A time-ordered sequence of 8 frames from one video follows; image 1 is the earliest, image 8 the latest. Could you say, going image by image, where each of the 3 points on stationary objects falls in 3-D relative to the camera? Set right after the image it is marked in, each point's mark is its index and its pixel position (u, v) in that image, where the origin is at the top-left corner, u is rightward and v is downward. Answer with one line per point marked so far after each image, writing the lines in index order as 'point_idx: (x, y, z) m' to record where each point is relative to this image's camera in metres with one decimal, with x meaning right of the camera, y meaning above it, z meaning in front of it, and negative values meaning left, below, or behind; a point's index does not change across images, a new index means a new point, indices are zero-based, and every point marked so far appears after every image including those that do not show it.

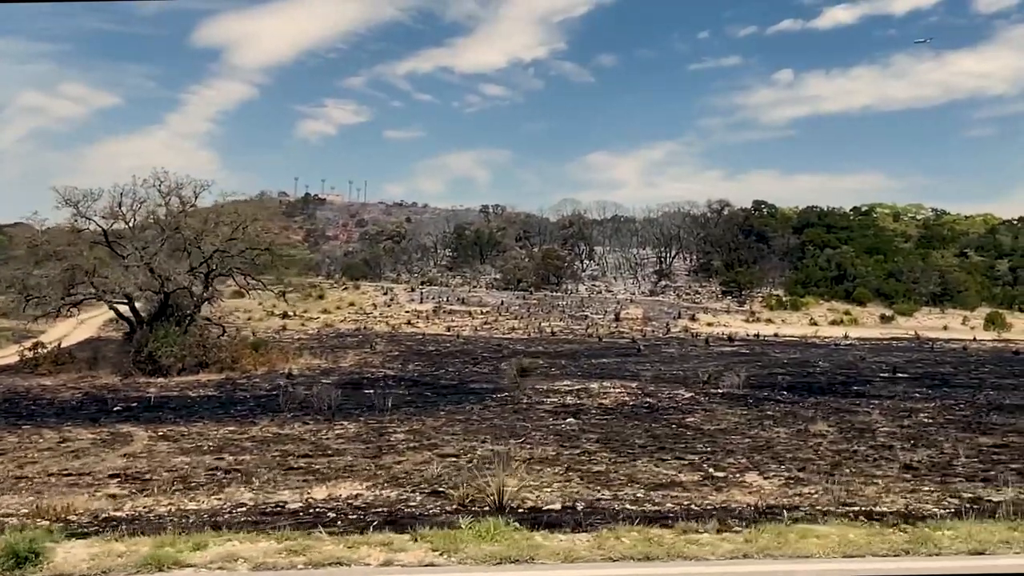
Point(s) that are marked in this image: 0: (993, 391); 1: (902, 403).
0: (+10.0, -2.1, +16.8) m
1: (+6.3, -1.9, +13.0) m
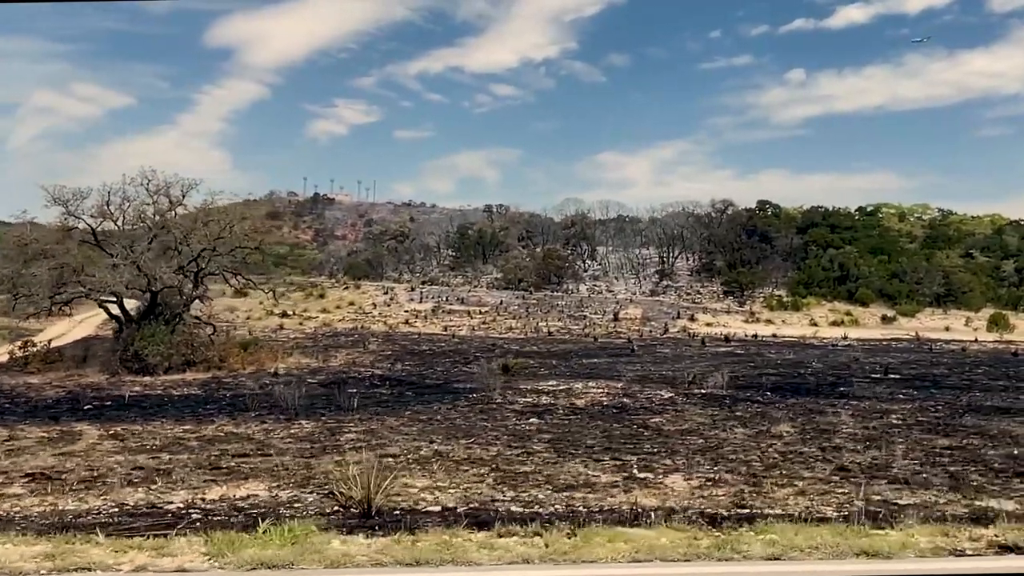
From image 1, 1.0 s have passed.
0: (+9.6, -2.1, +16.7) m
1: (+5.8, -1.9, +12.9) m
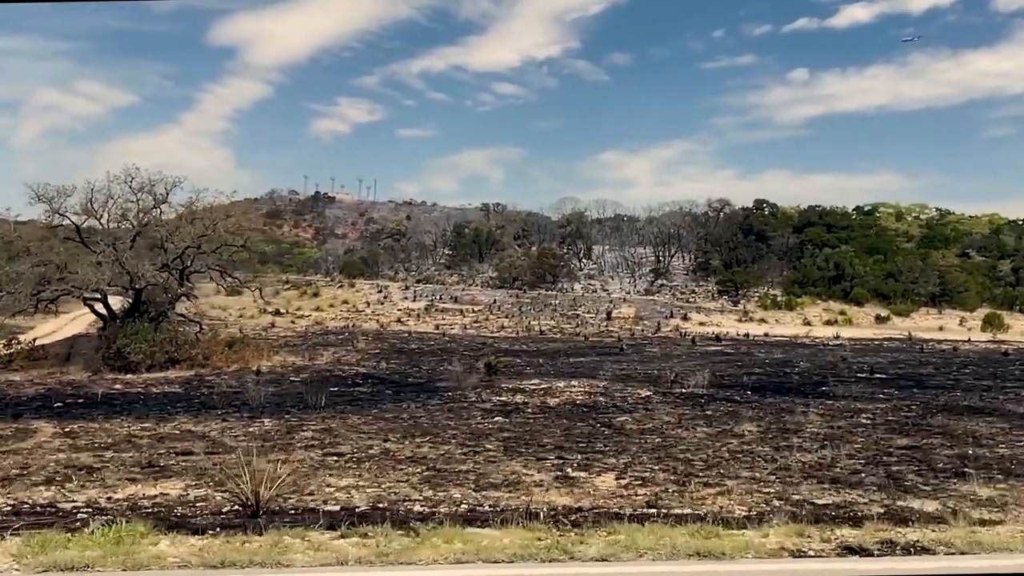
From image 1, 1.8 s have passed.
0: (+9.1, -2.1, +16.6) m
1: (+5.4, -1.8, +12.8) m
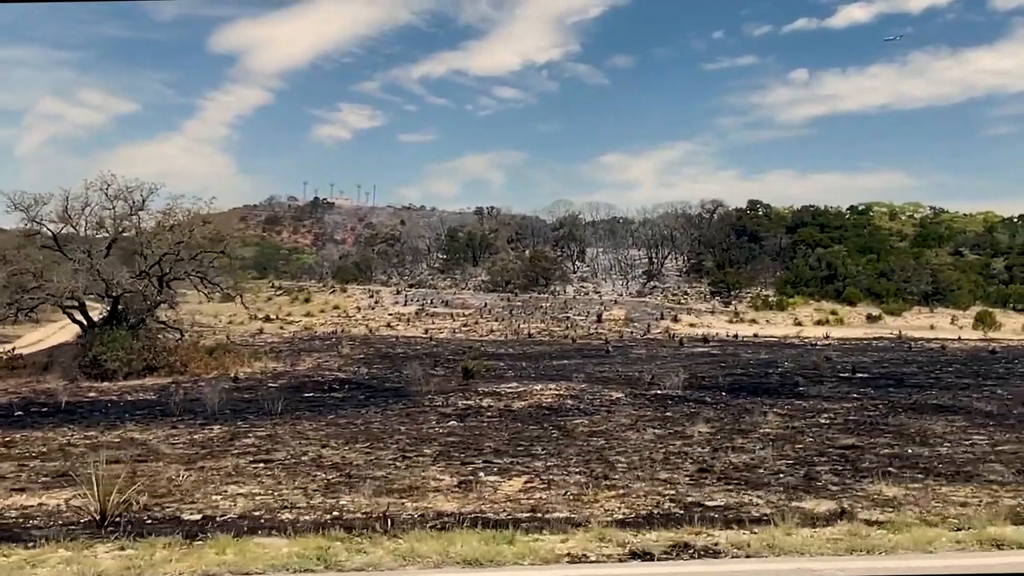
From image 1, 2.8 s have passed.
0: (+8.6, -2.1, +16.5) m
1: (+4.9, -1.8, +12.7) m
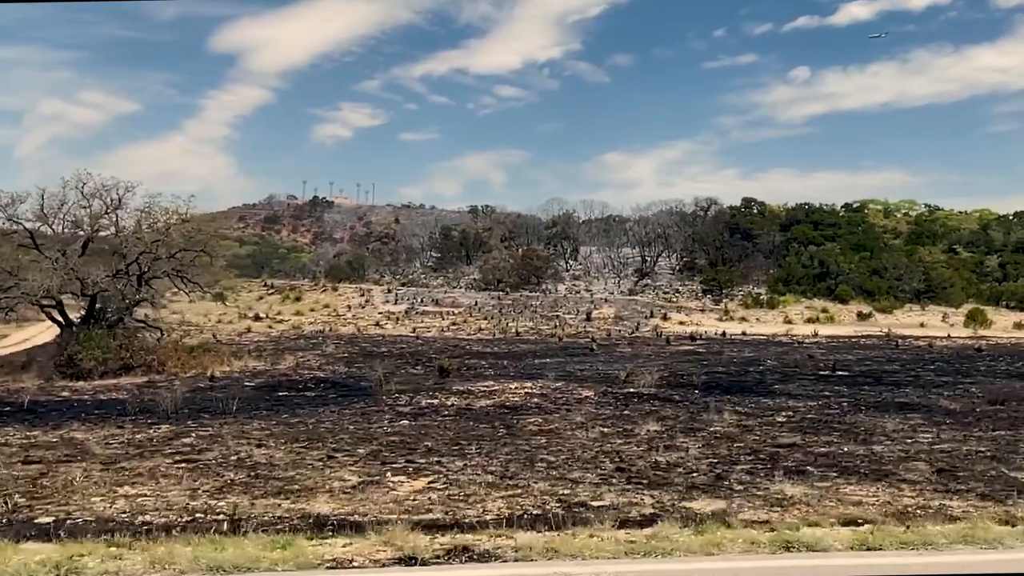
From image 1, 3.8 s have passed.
0: (+8.0, -2.0, +16.4) m
1: (+4.3, -1.8, +12.7) m
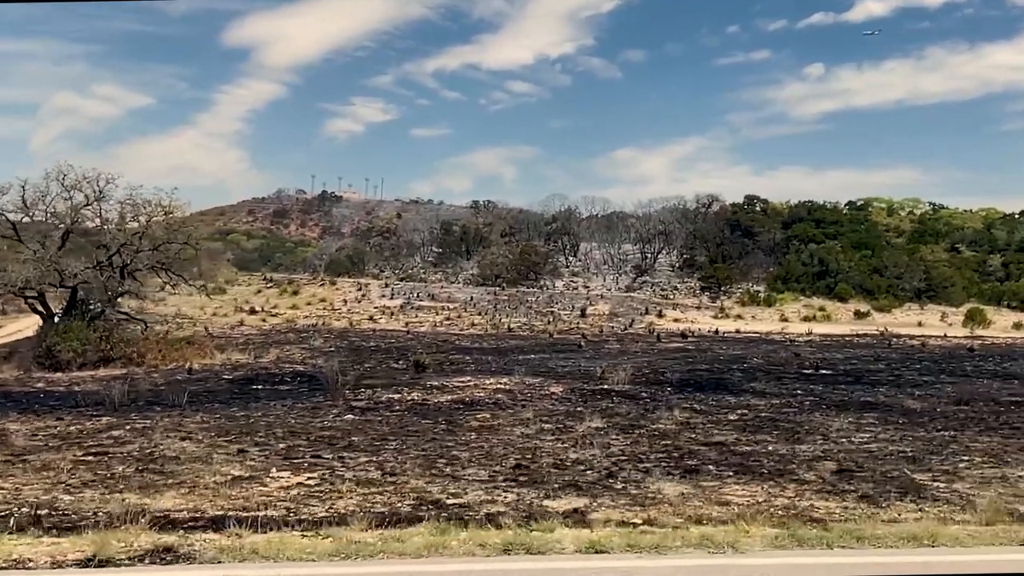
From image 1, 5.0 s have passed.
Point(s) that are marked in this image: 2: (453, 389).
0: (+7.4, -2.0, +16.3) m
1: (+3.7, -1.7, +12.5) m
2: (-1.1, -1.9, +15.3) m
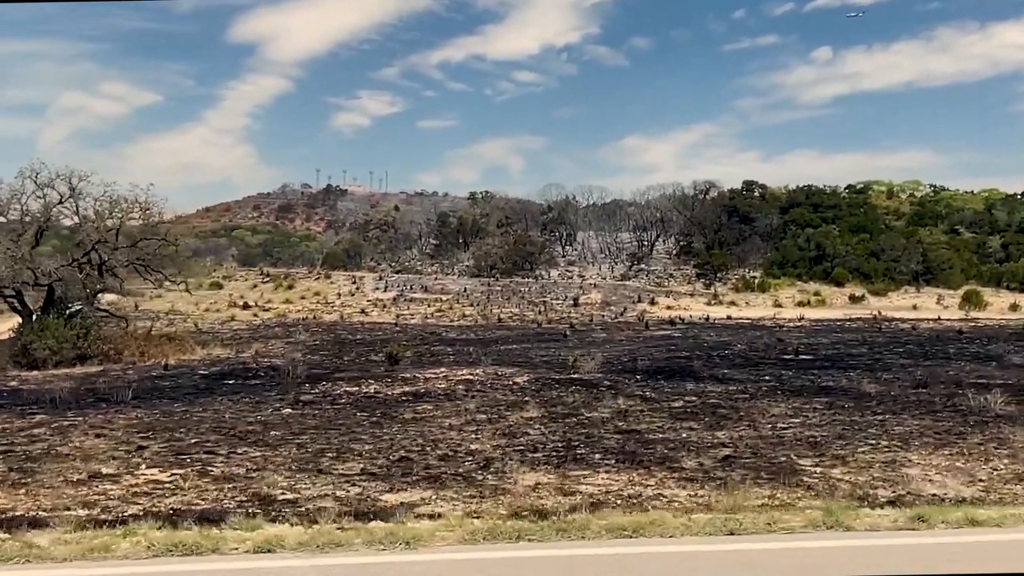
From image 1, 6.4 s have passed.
0: (+6.8, -1.7, +16.1) m
1: (+3.0, -1.5, +12.4) m
2: (-1.8, -1.7, +15.3) m
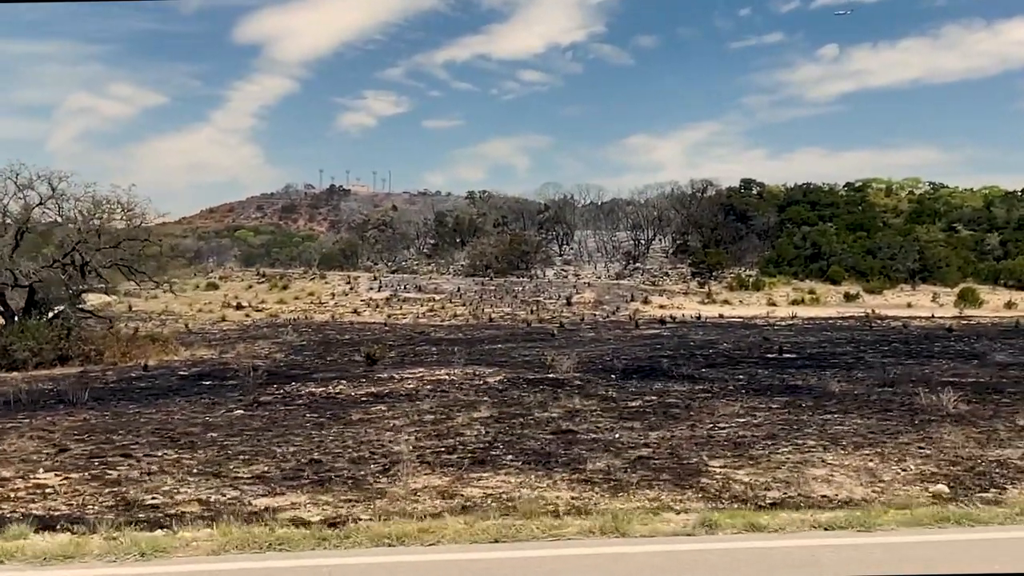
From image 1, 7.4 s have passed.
0: (+6.3, -1.6, +16.0) m
1: (+2.4, -1.5, +12.3) m
2: (-2.3, -1.7, +15.2) m
